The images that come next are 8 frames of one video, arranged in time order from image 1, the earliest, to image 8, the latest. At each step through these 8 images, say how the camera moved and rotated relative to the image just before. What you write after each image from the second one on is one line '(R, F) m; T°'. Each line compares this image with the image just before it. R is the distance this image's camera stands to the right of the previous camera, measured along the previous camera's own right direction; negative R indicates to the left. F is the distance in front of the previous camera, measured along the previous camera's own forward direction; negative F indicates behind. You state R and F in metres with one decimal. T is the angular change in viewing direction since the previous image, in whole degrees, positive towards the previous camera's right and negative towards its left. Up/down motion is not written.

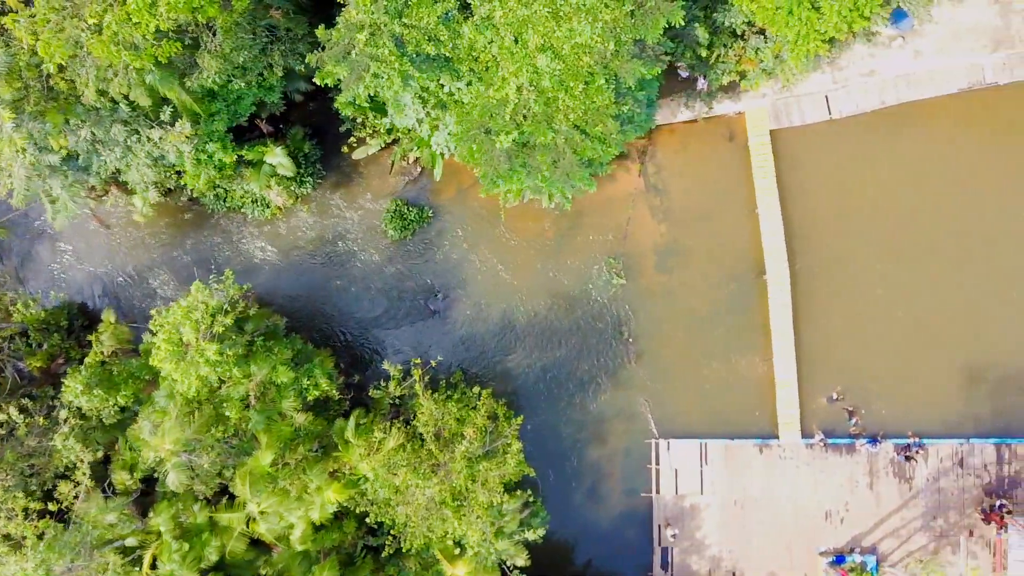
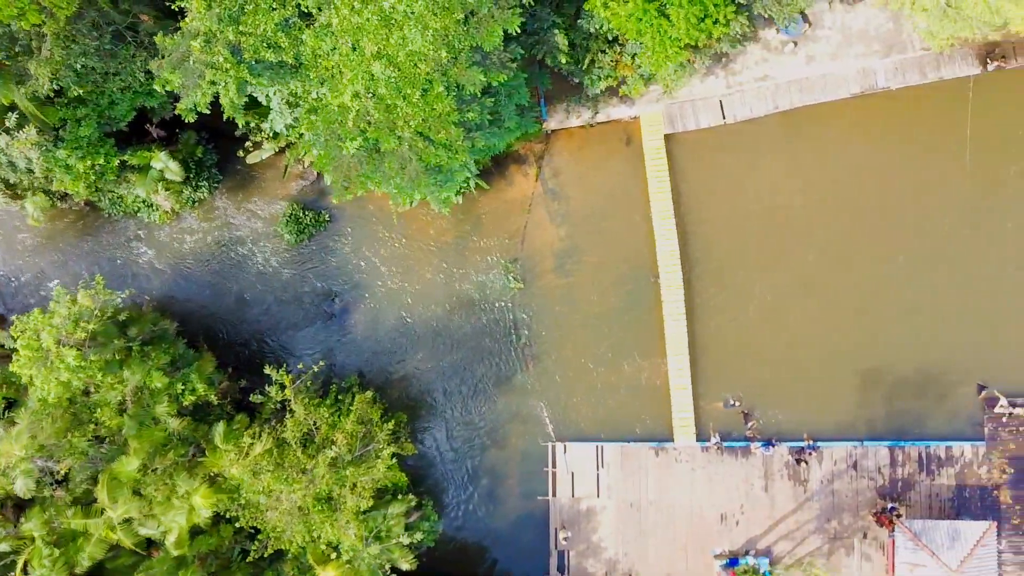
(+2.5, 0.0) m; 0°
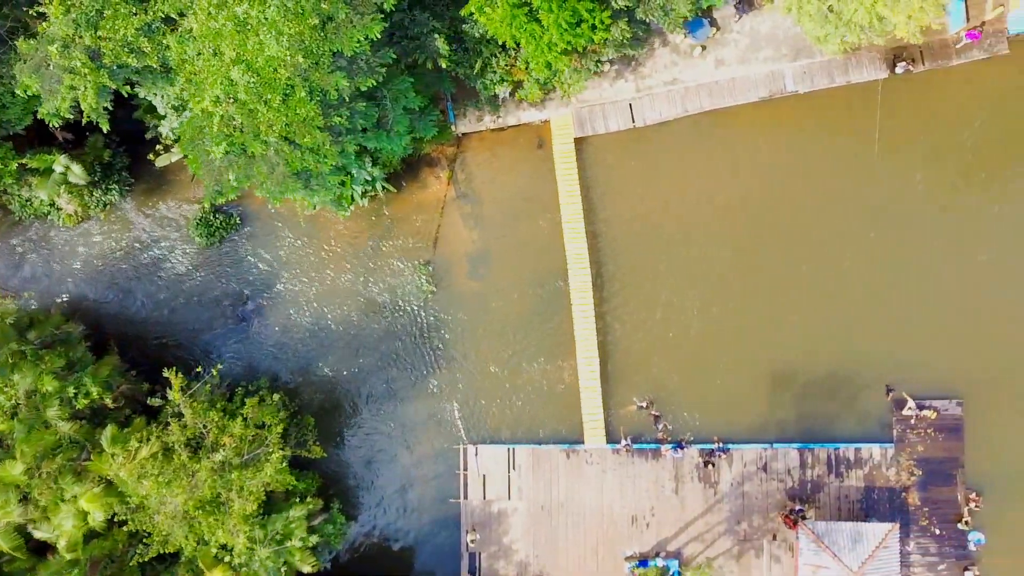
(+2.2, 0.0) m; 0°
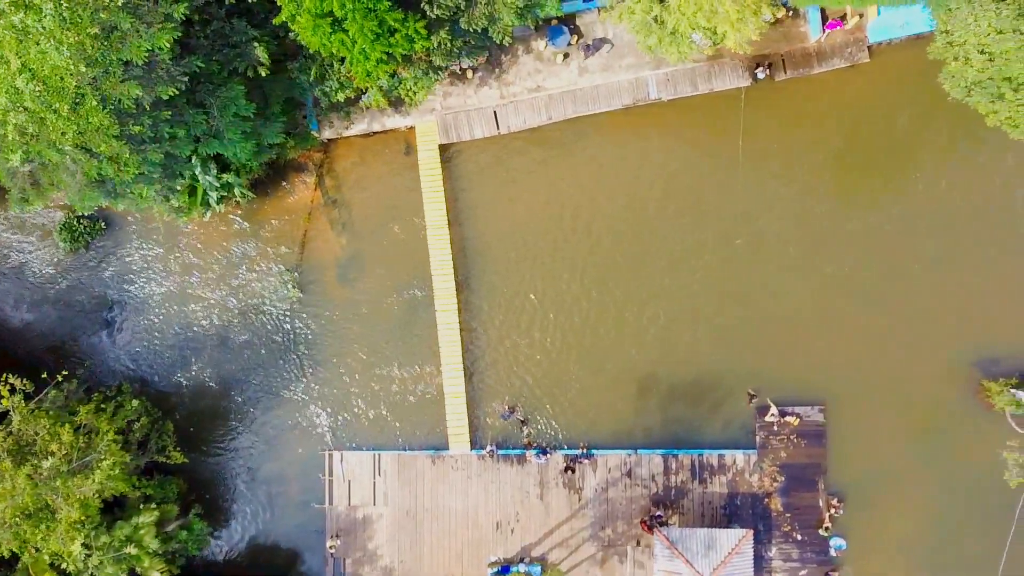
(+3.3, 0.0) m; 0°
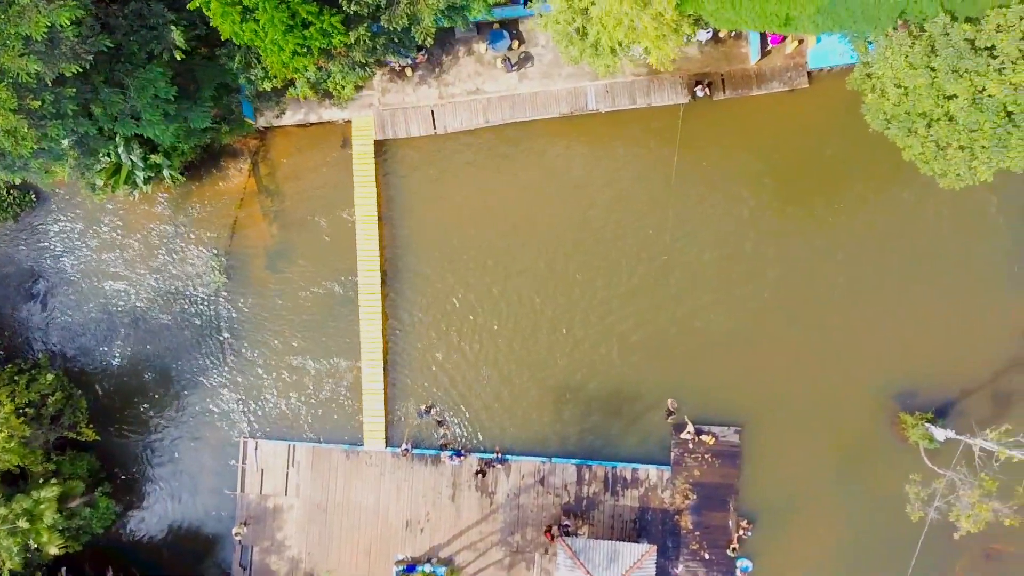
(+1.8, 0.0) m; 0°
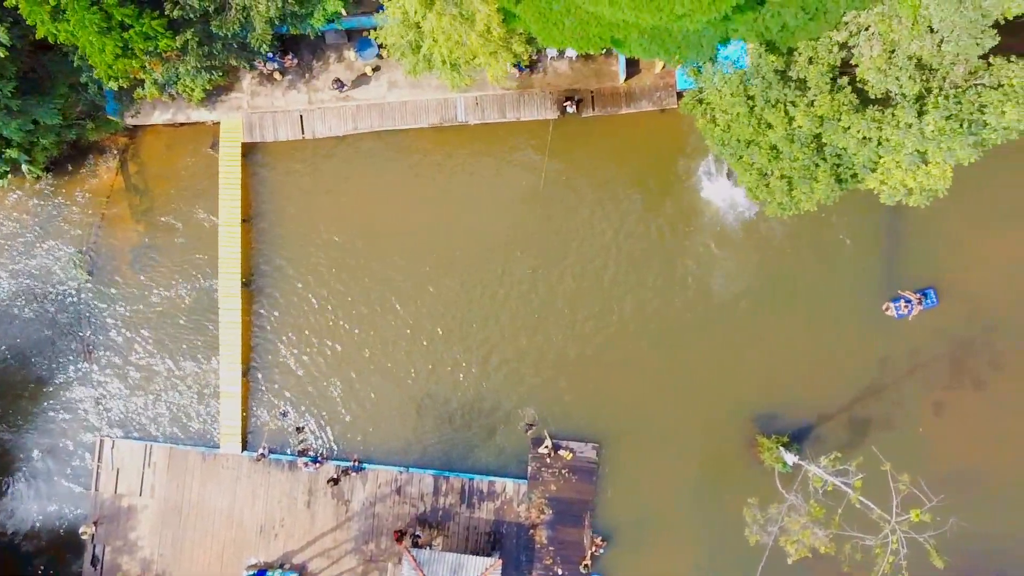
(+3.3, 0.0) m; +1°
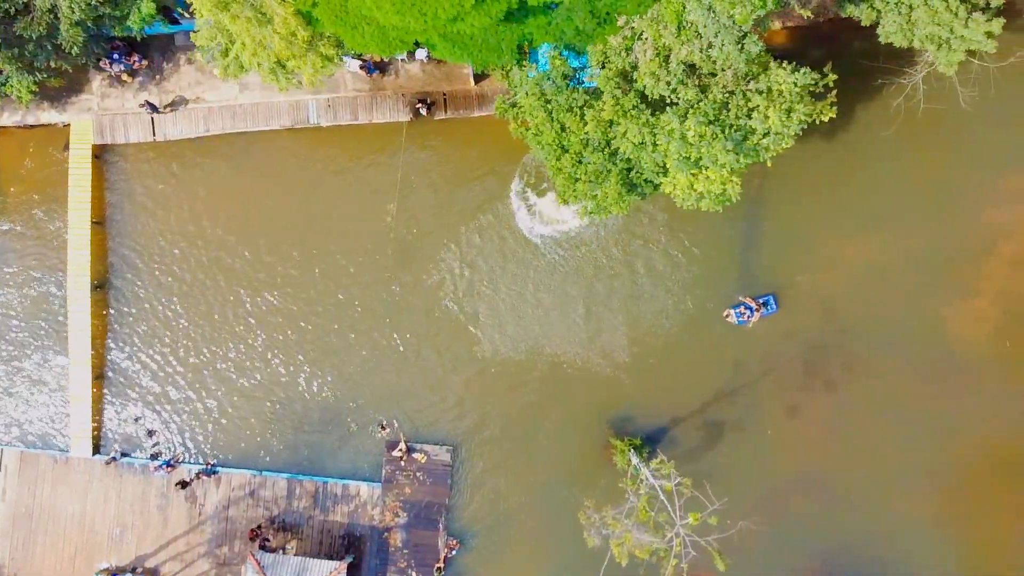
(+3.6, 0.0) m; +1°
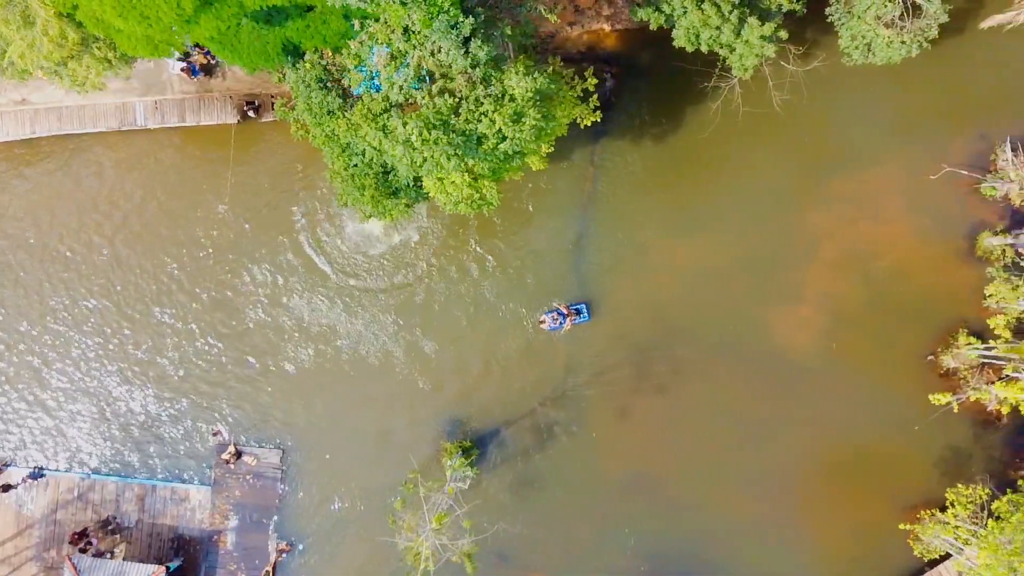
(+4.2, 0.0) m; 0°
